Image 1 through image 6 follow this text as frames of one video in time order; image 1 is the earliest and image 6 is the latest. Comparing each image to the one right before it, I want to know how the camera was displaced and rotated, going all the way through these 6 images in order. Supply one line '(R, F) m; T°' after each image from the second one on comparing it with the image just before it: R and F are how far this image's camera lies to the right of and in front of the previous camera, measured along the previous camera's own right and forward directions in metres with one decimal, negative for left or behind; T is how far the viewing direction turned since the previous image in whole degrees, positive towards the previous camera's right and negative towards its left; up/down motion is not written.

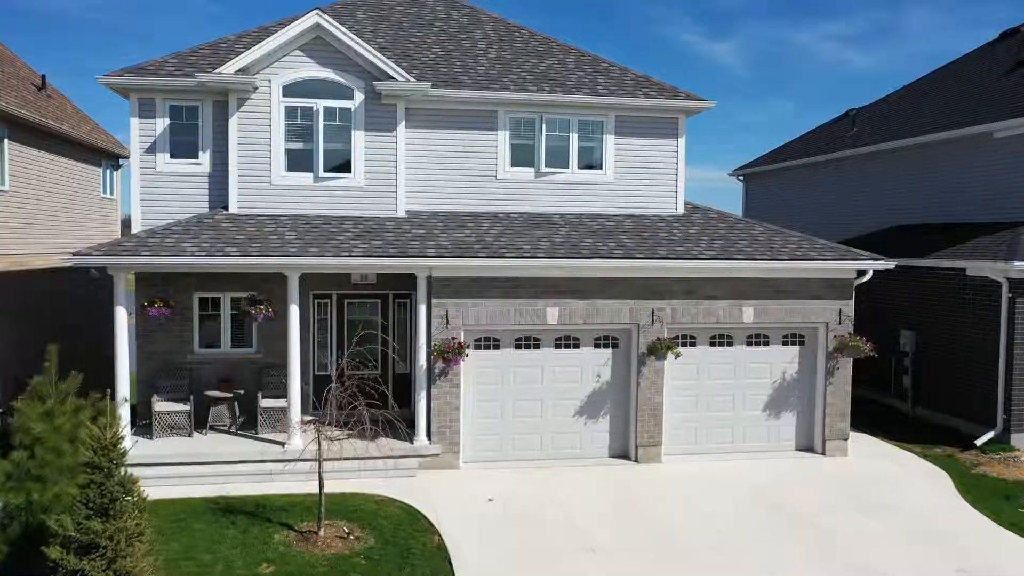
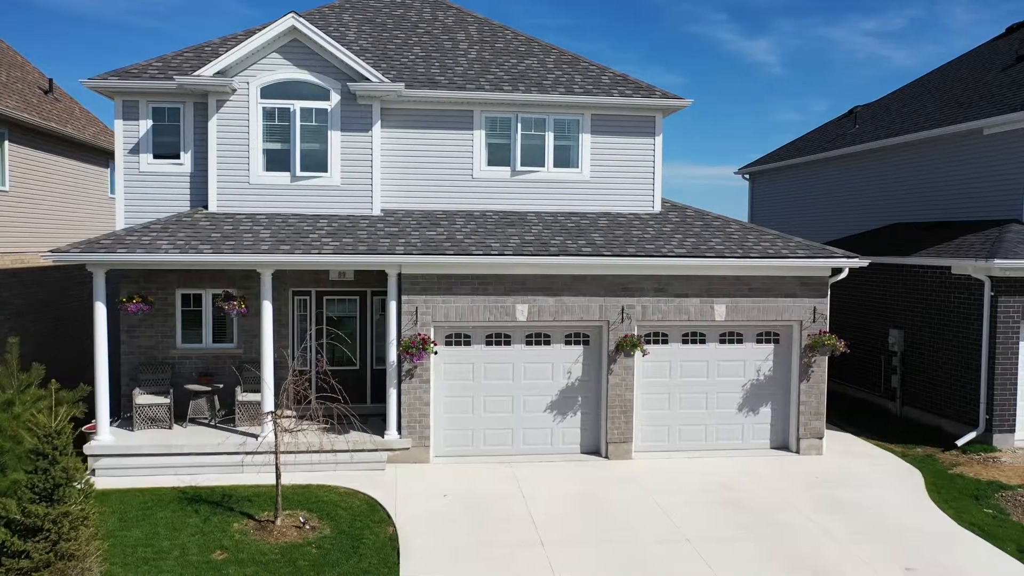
(+0.9, -0.1) m; -2°
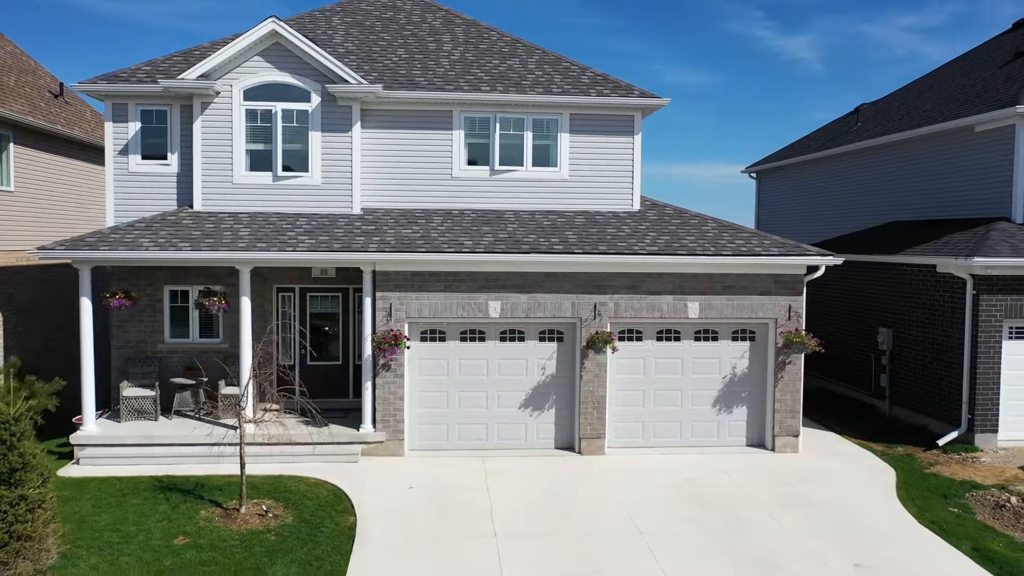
(+0.9, -0.2) m; -2°
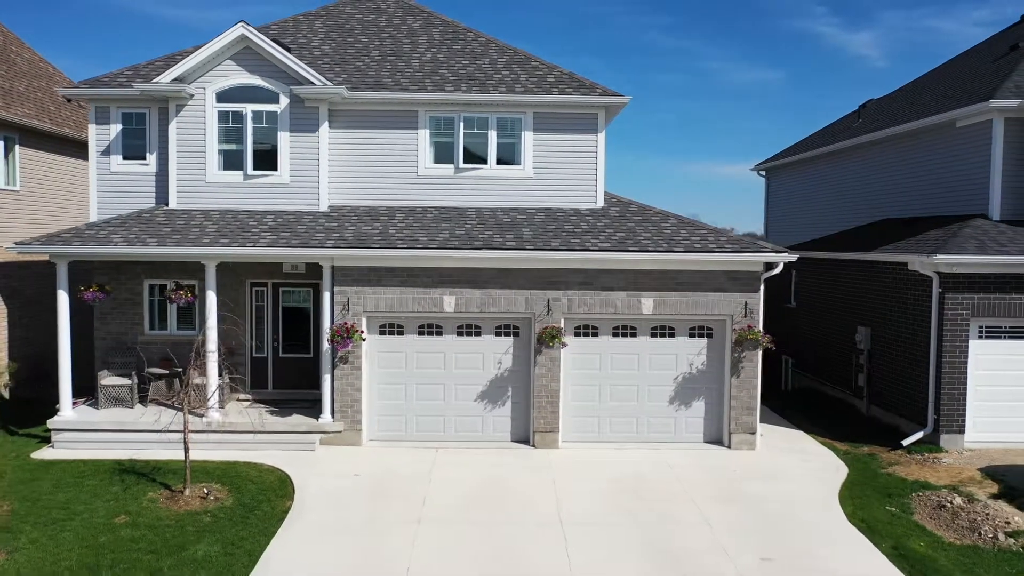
(+1.4, -0.2) m; -3°
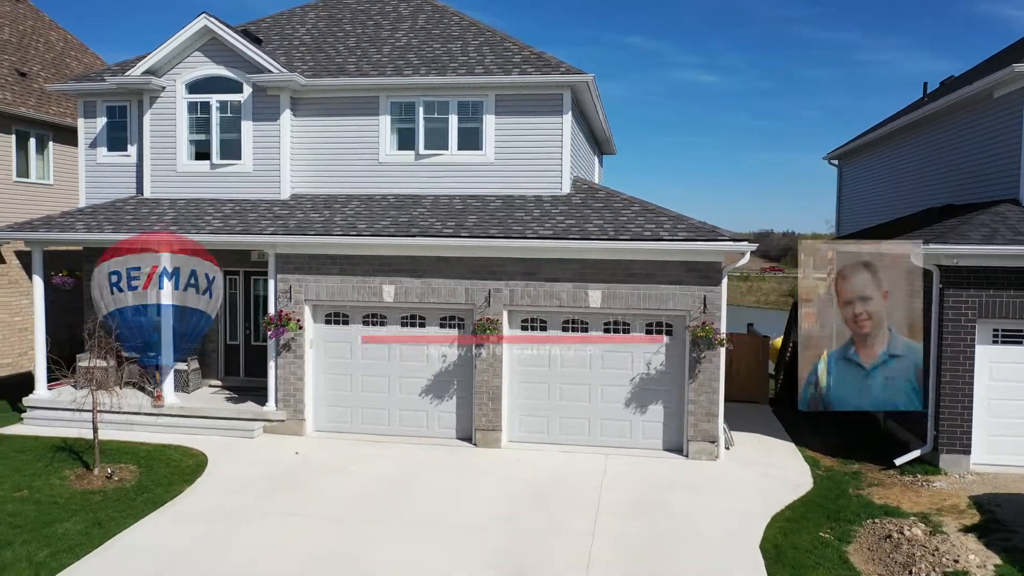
(+2.7, +0.8) m; -9°
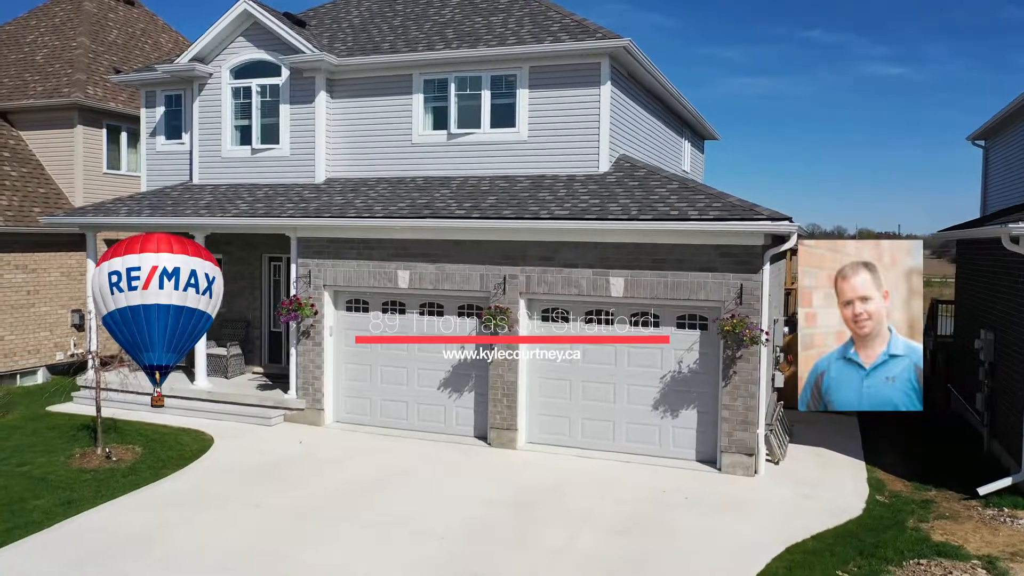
(+1.6, +1.0) m; -11°
